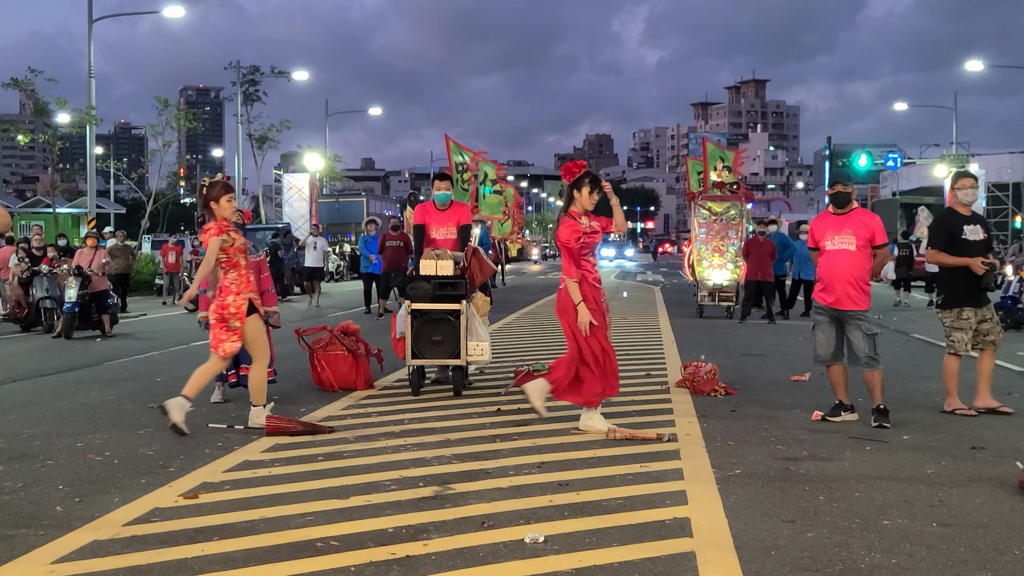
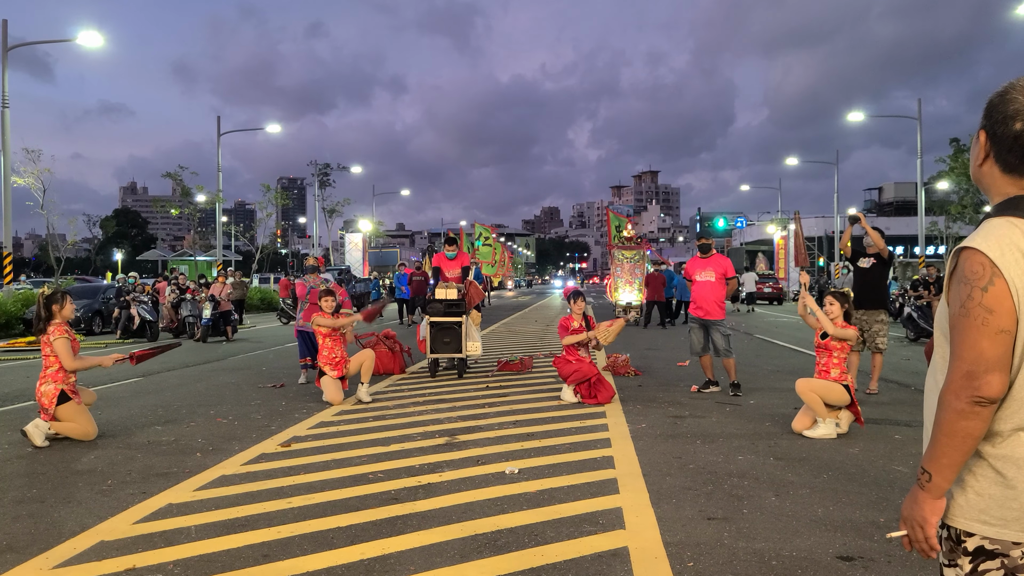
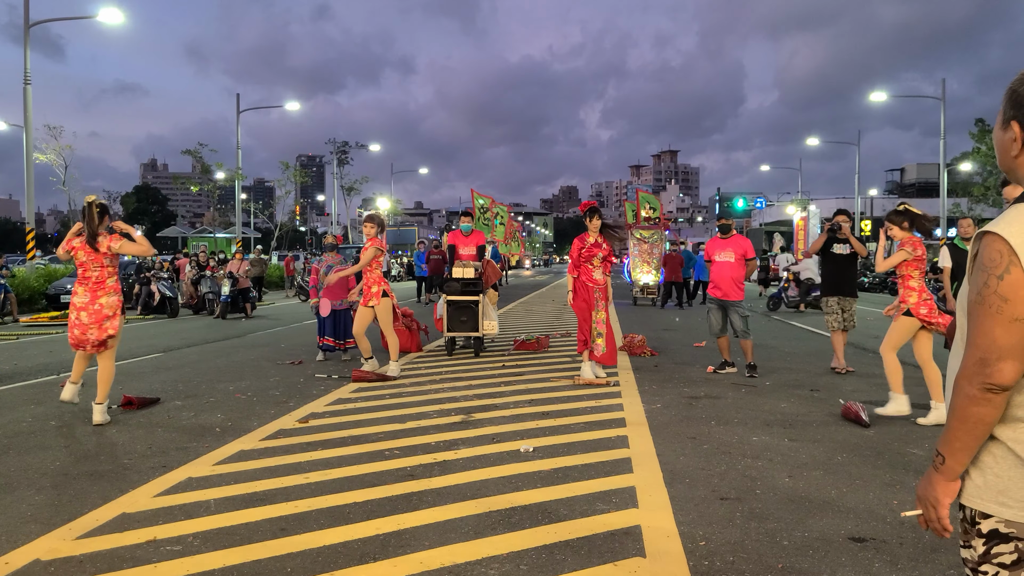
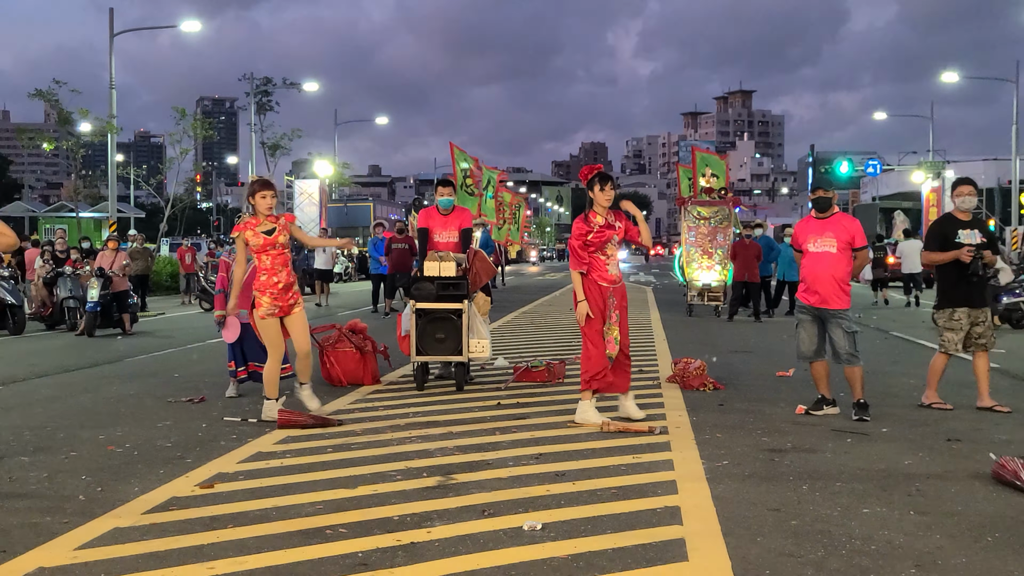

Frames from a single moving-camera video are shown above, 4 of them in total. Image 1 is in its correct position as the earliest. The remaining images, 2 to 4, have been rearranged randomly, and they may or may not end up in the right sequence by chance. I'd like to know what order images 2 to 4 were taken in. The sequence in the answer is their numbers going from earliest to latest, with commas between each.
4, 3, 2
